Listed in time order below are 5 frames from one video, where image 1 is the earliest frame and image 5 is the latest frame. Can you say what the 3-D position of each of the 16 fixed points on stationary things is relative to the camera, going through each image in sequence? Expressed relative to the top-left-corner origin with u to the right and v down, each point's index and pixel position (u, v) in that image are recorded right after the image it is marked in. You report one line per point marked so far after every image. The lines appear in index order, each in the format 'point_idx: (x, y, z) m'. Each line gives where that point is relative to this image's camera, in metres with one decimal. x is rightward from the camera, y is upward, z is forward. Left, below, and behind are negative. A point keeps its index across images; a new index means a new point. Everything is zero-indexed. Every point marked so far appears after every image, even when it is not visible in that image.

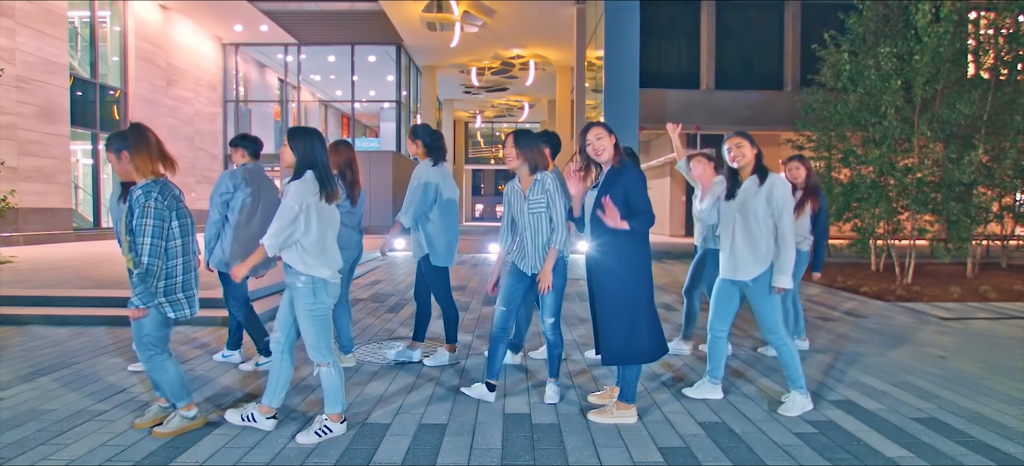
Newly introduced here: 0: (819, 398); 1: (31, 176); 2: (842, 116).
0: (+1.6, -0.8, +3.5) m
1: (-9.7, +1.2, +14.0) m
2: (+4.5, +1.6, +9.4) m
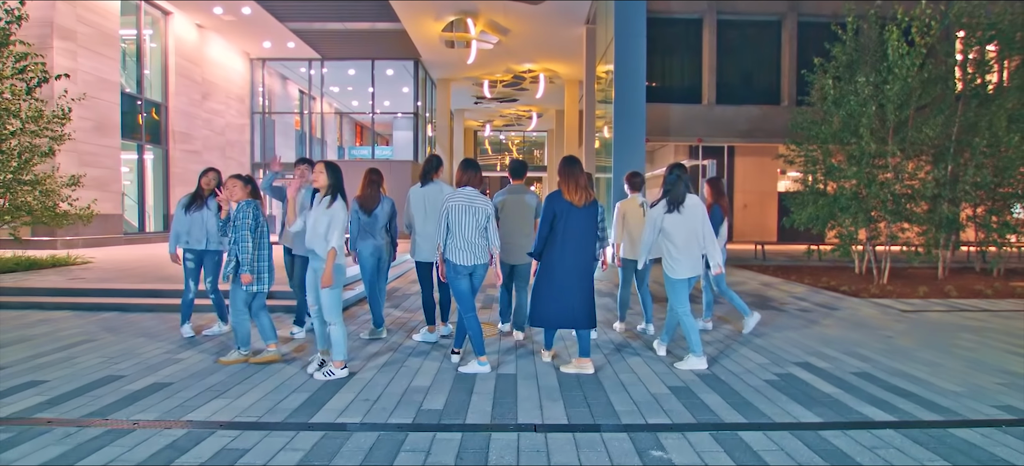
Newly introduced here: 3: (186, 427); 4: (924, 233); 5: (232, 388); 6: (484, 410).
0: (+1.9, -0.9, +4.7) m
1: (-9.3, +1.1, +15.2) m
2: (+4.8, +1.5, +10.6) m
3: (-1.5, -0.9, +3.1) m
4: (+5.8, 0.0, +9.9) m
5: (-1.6, -0.9, +3.9) m
6: (-0.1, -0.9, +3.4) m
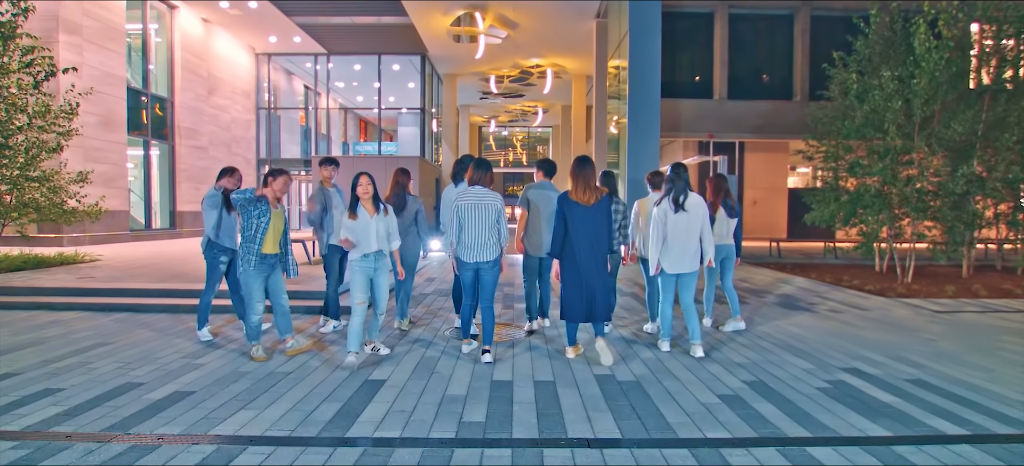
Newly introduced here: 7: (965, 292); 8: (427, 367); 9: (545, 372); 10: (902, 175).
0: (+2.1, -0.9, +4.5) m
1: (-9.0, +1.1, +15.1) m
2: (+5.0, +1.5, +10.4) m
3: (-1.3, -0.9, +2.9) m
4: (+6.1, 0.0, +9.7) m
5: (-1.3, -0.9, +3.7) m
6: (+0.1, -0.9, +3.2) m
7: (+5.8, -0.8, +9.0) m
8: (-0.5, -0.8, +4.3) m
9: (+0.2, -0.9, +4.3) m
10: (+5.3, +0.8, +9.5) m
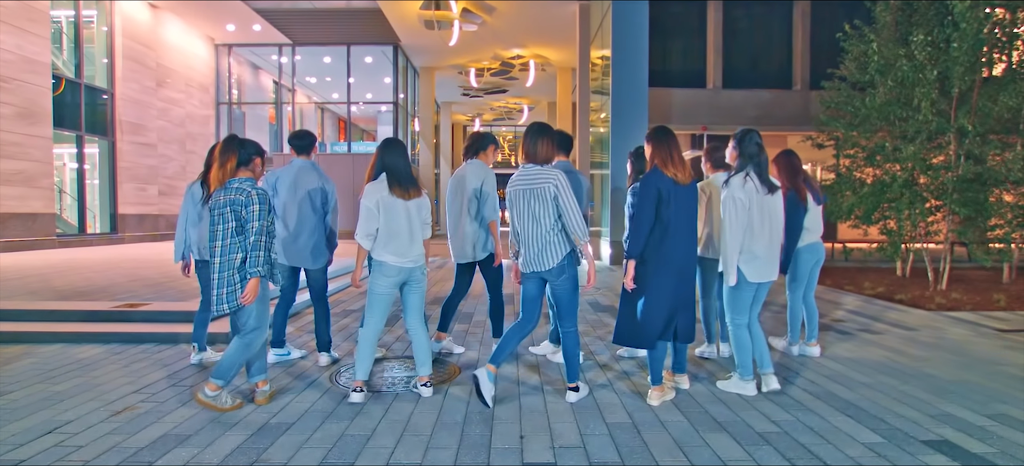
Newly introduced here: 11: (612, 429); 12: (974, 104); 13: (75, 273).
0: (+1.6, -0.8, +2.8) m
1: (-9.6, +1.0, +13.3) m
2: (+4.5, +1.5, +8.7) m
3: (-1.7, -0.9, +1.3) m
4: (+5.6, +0.1, +8.1) m
5: (-1.8, -0.9, +2.0) m
6: (-0.4, -0.9, +1.6) m
7: (+5.4, -0.7, +7.3) m
8: (-1.0, -0.8, +2.7) m
9: (-0.3, -0.8, +2.6) m
10: (+4.8, +0.8, +7.9) m
11: (+0.4, -0.8, +2.9) m
12: (+5.2, +1.4, +7.9) m
13: (-5.4, -0.5, +8.5) m
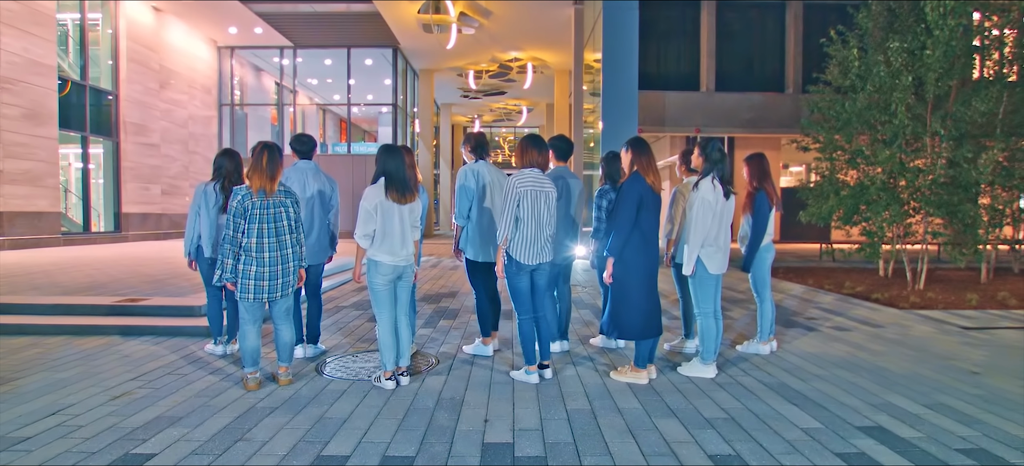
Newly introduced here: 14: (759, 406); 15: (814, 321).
0: (+1.5, -0.8, +3.1) m
1: (-9.7, +1.1, +13.6) m
2: (+4.4, +1.5, +9.0) m
3: (-1.8, -0.9, +1.5) m
4: (+5.4, 0.0, +8.3) m
5: (-1.9, -0.9, +2.2) m
6: (-0.5, -0.9, +1.8) m
7: (+5.2, -0.7, +7.6) m
8: (-1.1, -0.8, +2.9) m
9: (-0.4, -0.8, +2.9) m
10: (+4.7, +0.8, +8.1) m
11: (+0.3, -0.8, +3.2) m
12: (+5.1, +1.4, +8.1) m
13: (-5.5, -0.5, +8.8) m
14: (+1.2, -0.8, +3.4) m
15: (+2.7, -0.8, +6.1) m
